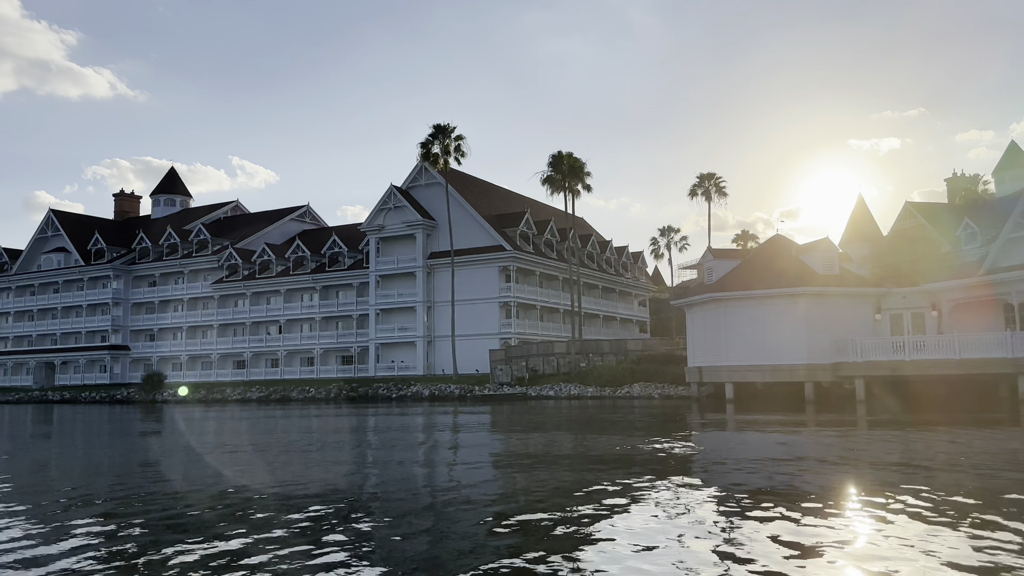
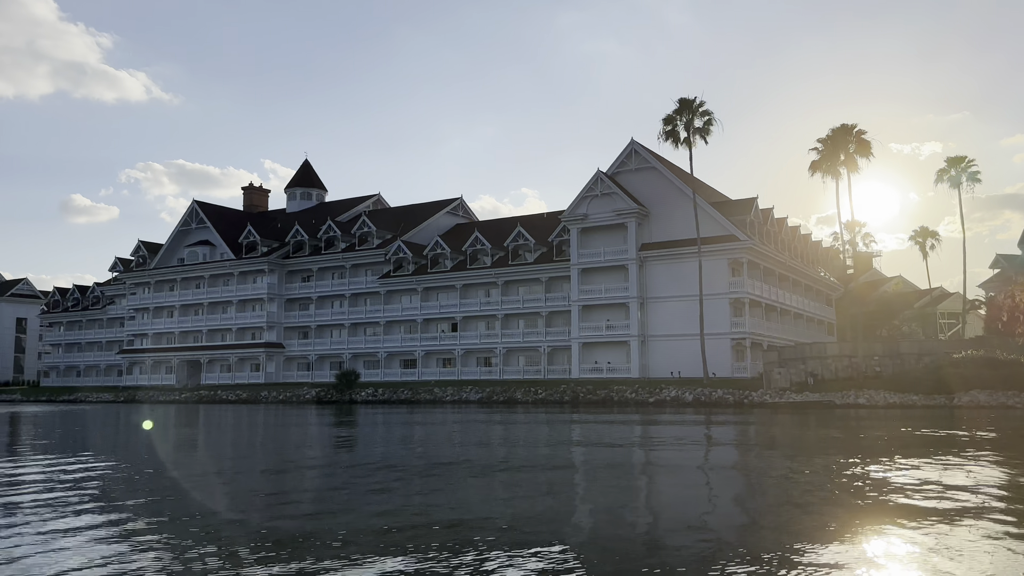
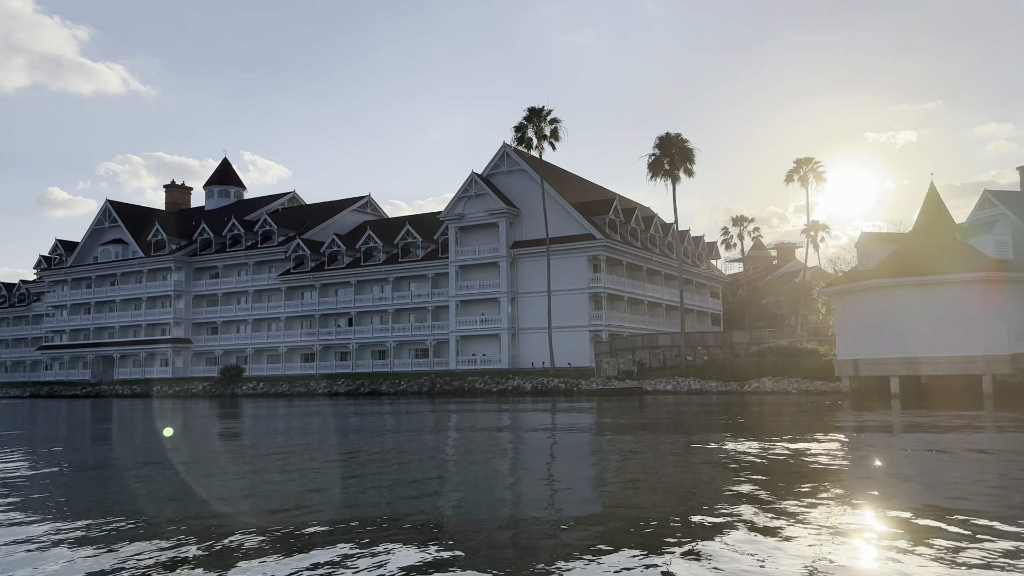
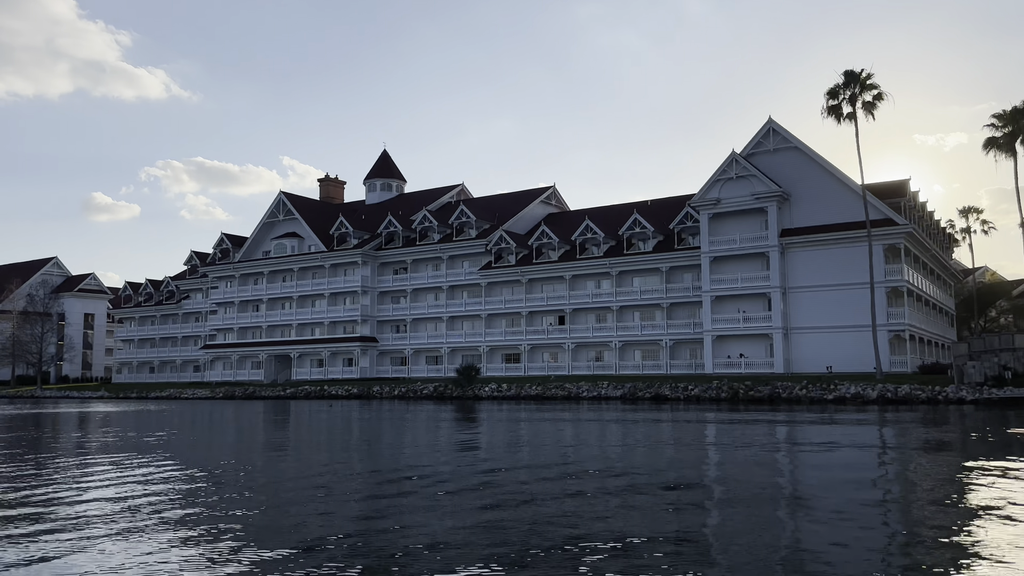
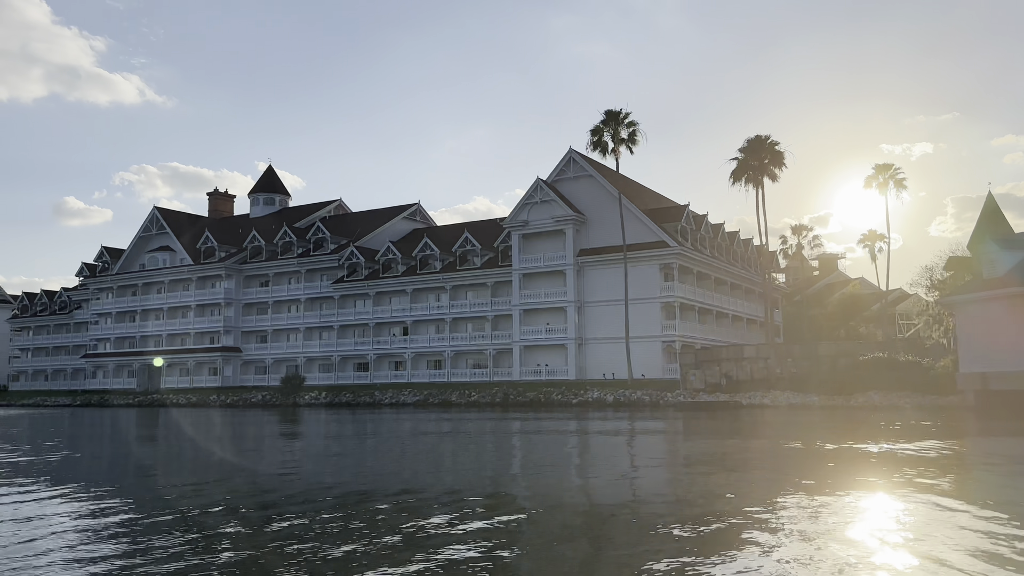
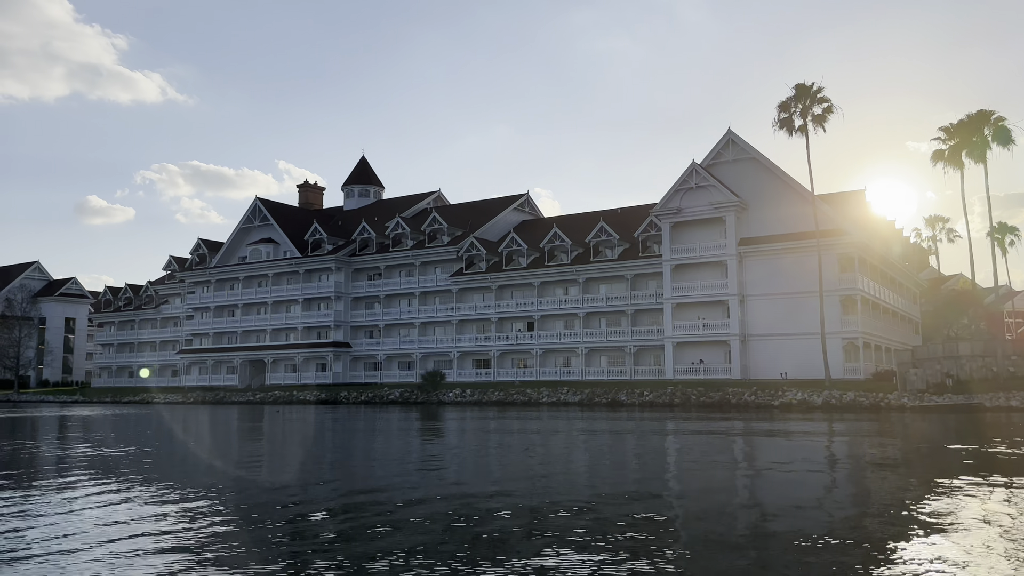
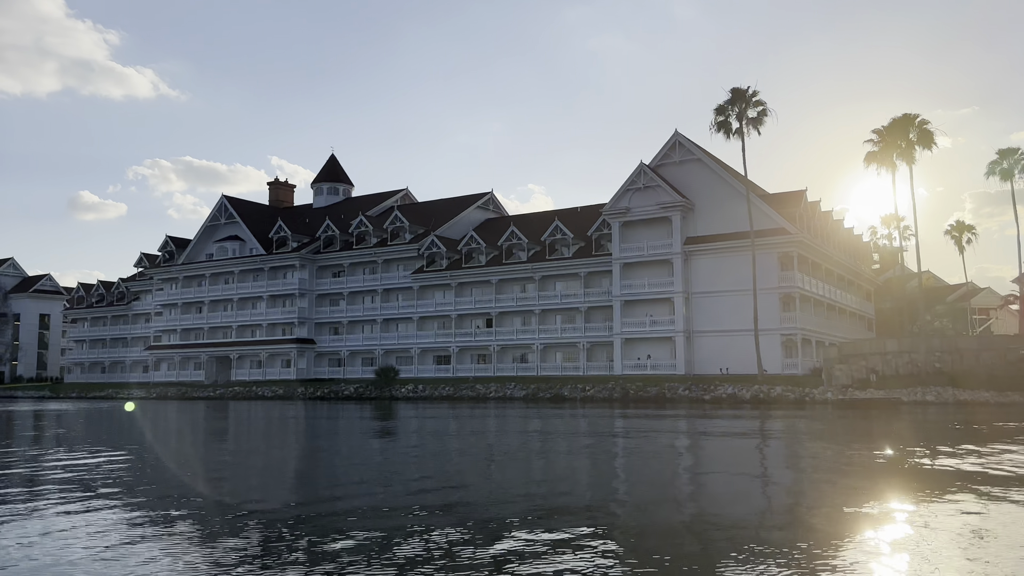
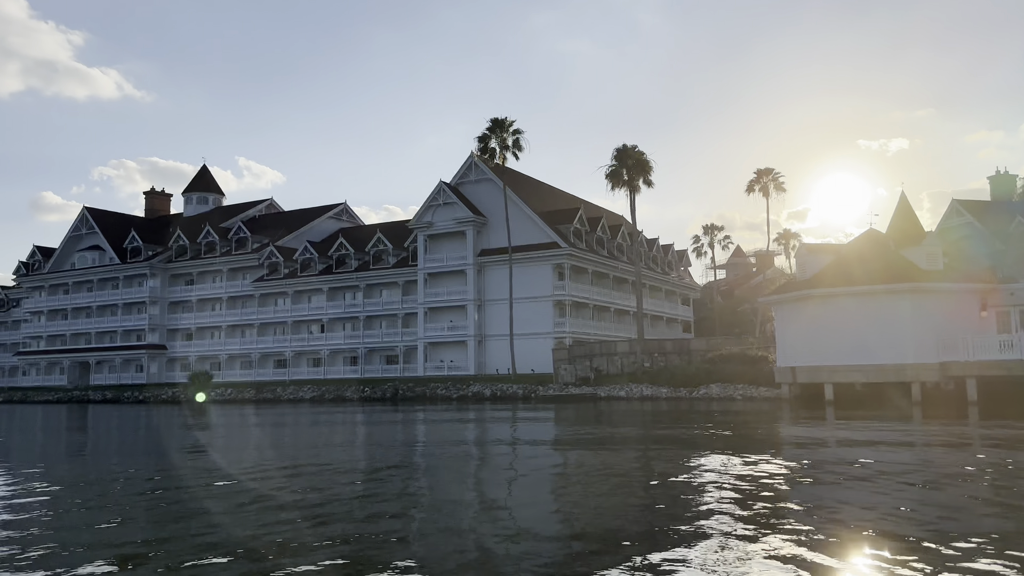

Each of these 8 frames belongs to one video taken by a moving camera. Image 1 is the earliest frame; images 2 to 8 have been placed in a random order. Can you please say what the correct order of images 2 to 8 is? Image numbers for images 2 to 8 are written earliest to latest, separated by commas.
8, 3, 5, 2, 7, 6, 4
